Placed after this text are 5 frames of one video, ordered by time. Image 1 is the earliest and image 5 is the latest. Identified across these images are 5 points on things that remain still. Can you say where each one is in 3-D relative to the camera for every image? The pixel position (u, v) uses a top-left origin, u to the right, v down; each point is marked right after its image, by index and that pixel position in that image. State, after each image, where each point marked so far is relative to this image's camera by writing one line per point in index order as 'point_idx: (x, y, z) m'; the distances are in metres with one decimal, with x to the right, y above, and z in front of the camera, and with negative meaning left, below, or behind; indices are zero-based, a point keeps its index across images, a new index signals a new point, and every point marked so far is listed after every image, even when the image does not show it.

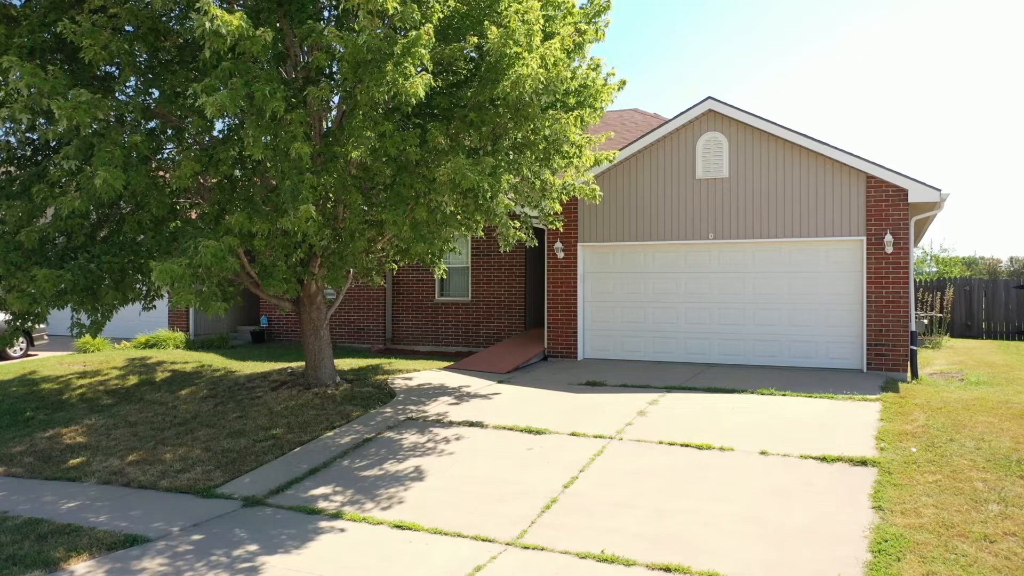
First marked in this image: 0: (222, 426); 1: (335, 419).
0: (-2.5, -1.2, +8.8) m
1: (-1.5, -1.1, +8.8) m
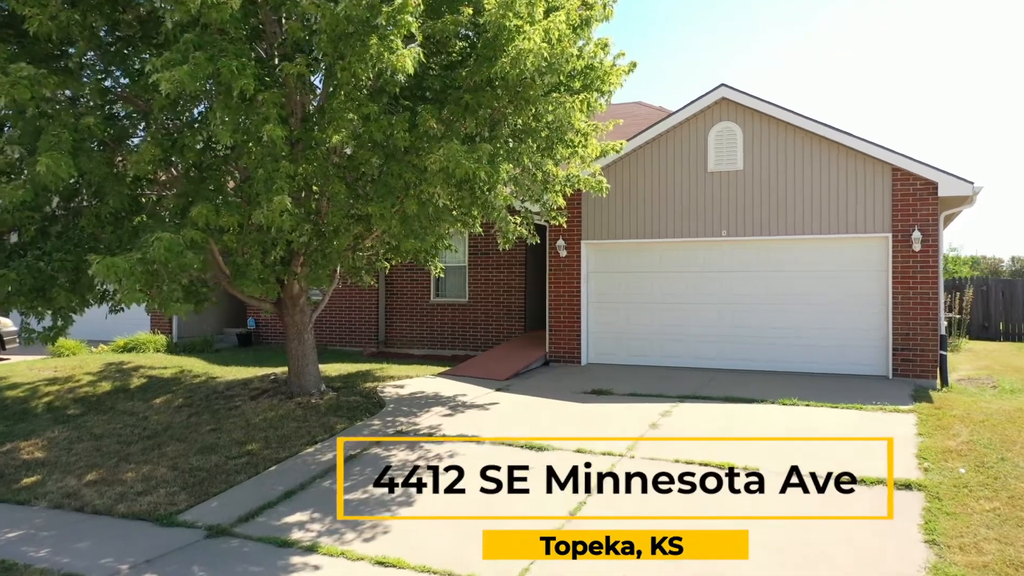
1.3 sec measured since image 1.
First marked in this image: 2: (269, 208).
0: (-2.5, -1.2, +8.0) m
1: (-1.5, -1.1, +8.1) m
2: (-1.5, +0.5, +6.3) m
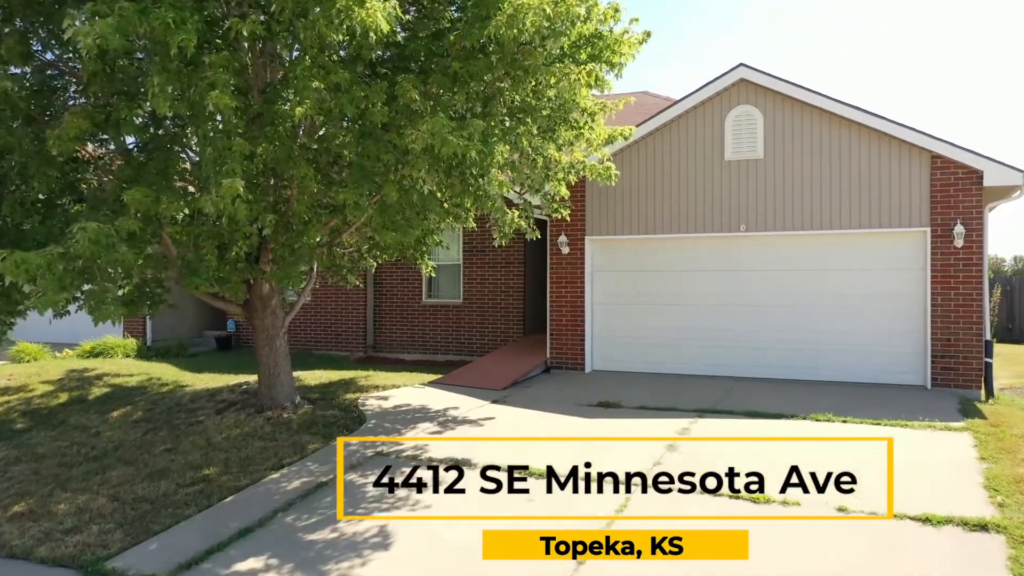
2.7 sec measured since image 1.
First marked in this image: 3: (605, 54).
0: (-2.5, -1.2, +7.0) m
1: (-1.6, -1.1, +7.0) m
2: (-1.5, +0.5, +5.3) m
3: (+0.7, +1.7, +7.3) m
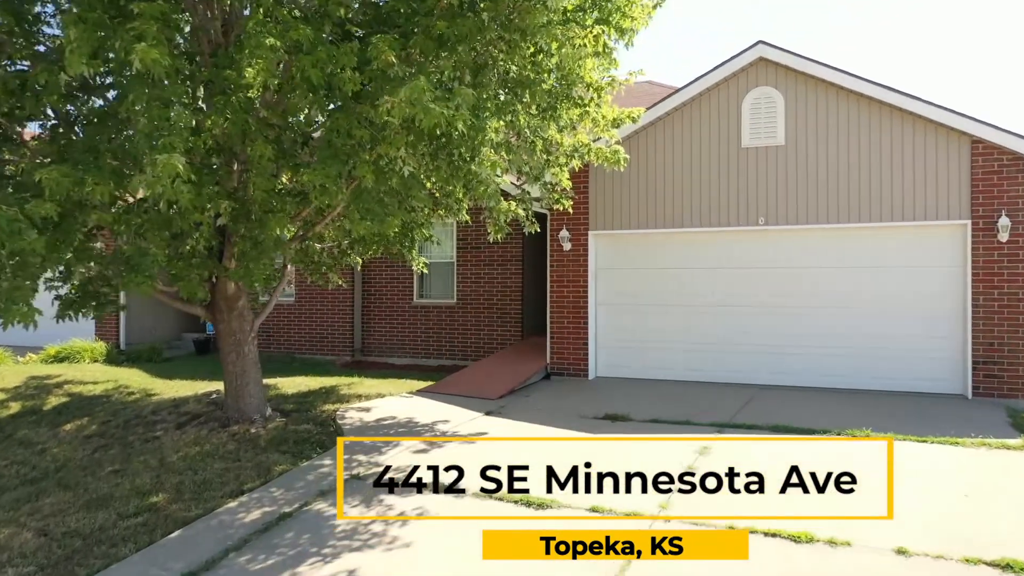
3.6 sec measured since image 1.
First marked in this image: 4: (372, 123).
0: (-2.5, -1.2, +6.1) m
1: (-1.6, -1.1, +6.1) m
2: (-1.5, +0.5, +4.4) m
3: (+0.6, +1.7, +6.4) m
4: (-0.7, +0.8, +5.2) m
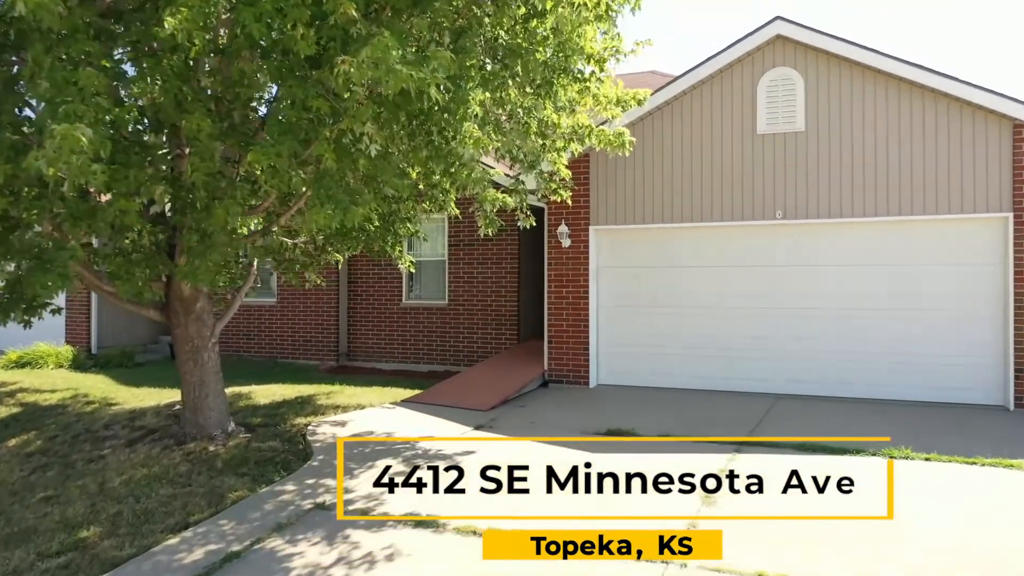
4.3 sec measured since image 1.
0: (-2.6, -1.2, +5.3) m
1: (-1.6, -1.1, +5.3) m
2: (-1.6, +0.5, +3.6) m
3: (+0.6, +1.7, +5.6) m
4: (-0.8, +0.8, +4.4) m
